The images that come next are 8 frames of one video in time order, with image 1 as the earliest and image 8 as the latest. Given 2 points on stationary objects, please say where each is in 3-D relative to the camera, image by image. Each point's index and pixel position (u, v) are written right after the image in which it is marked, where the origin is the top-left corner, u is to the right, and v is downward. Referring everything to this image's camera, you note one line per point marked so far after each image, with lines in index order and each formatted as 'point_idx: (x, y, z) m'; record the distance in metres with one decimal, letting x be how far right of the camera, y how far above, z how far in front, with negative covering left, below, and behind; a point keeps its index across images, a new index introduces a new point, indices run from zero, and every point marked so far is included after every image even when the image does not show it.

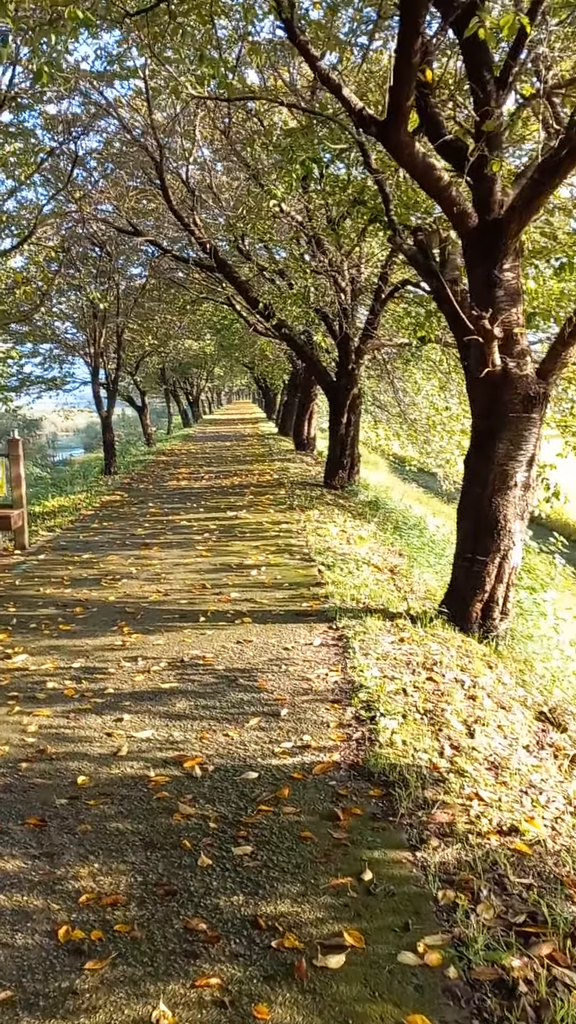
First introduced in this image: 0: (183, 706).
0: (-0.6, -1.1, +4.6) m
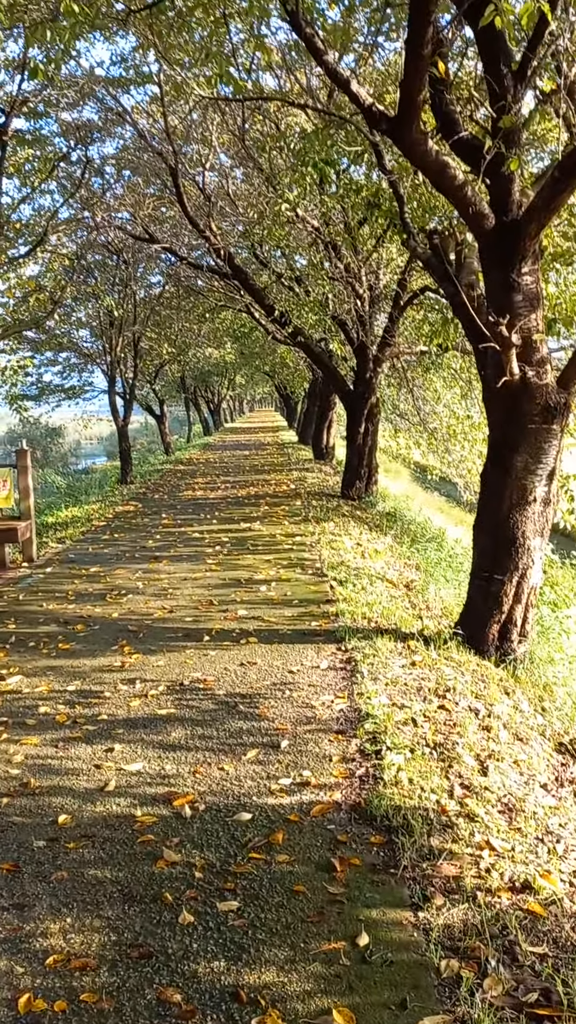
0: (-0.6, -1.2, +4.3) m
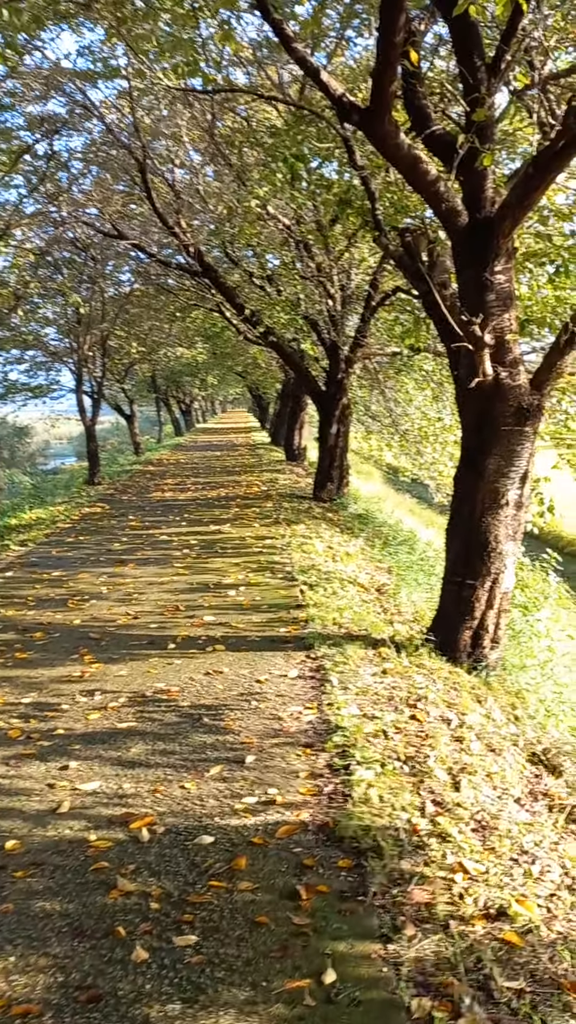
0: (-0.8, -1.2, +4.1) m
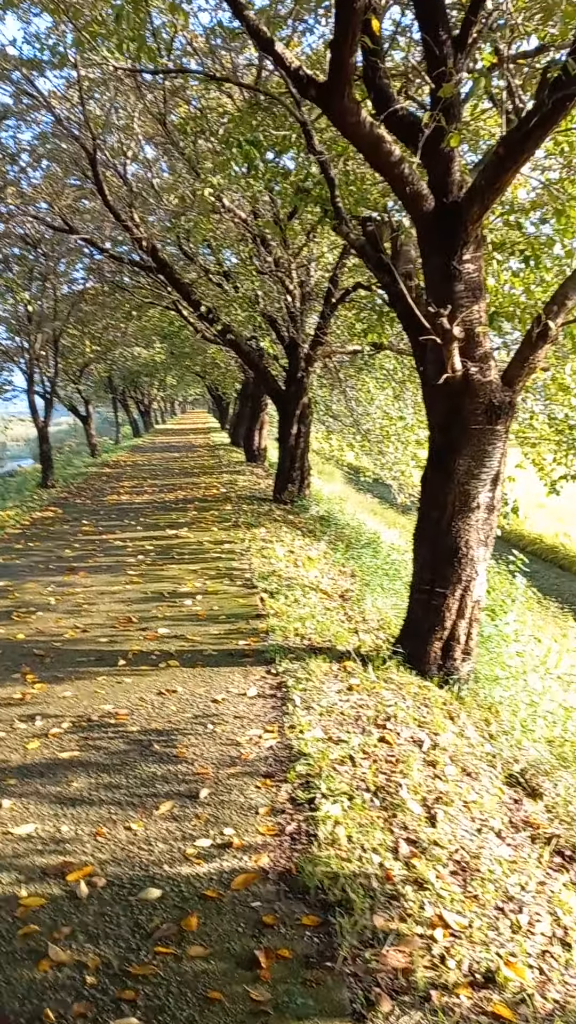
0: (-0.9, -1.3, +3.7) m
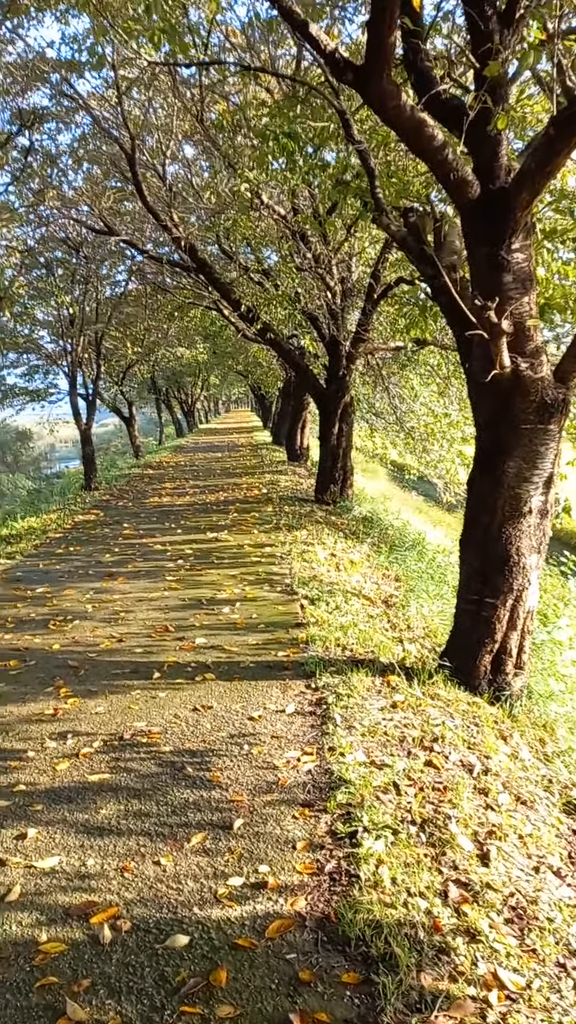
0: (-0.8, -1.3, +3.5) m
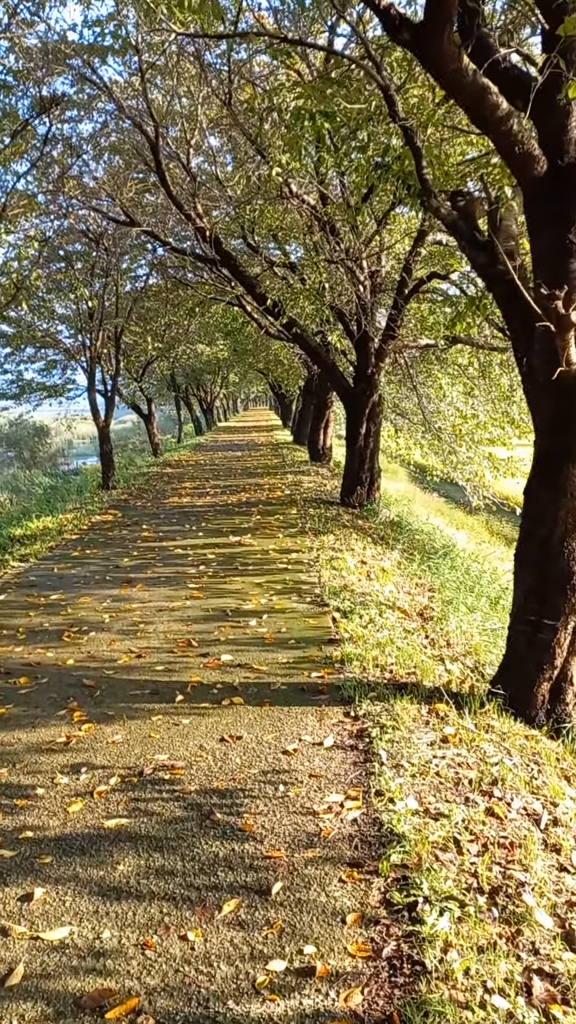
0: (-0.6, -1.4, +3.1) m
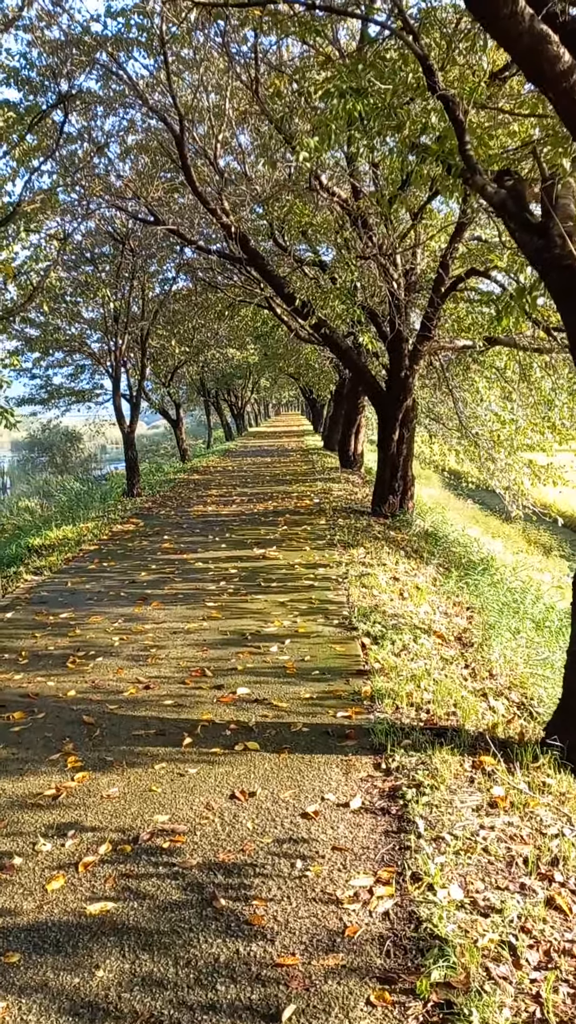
0: (-0.6, -1.4, +2.5) m
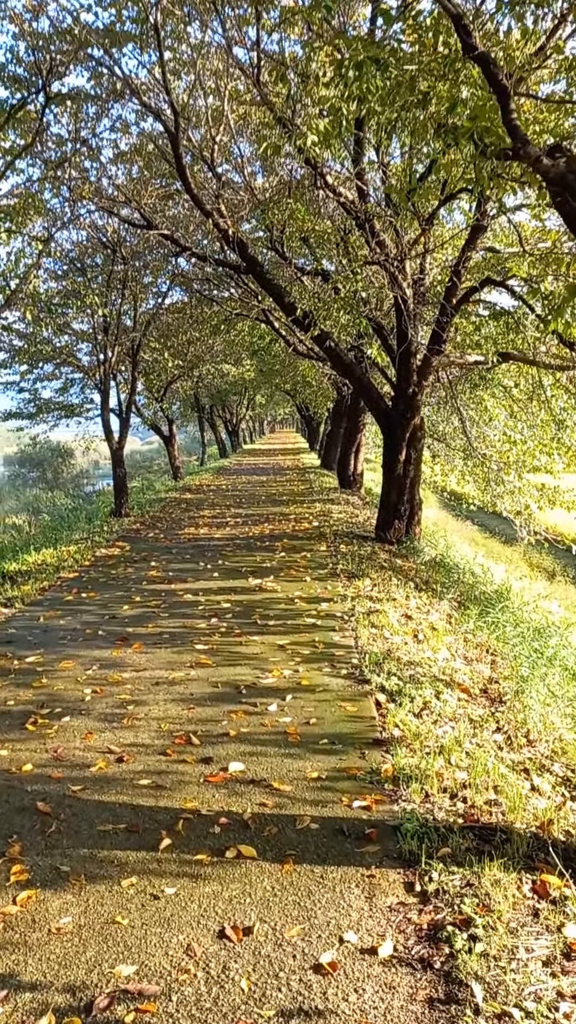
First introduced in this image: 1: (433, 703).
0: (-0.5, -1.6, +1.6) m
1: (+0.9, -1.2, +5.1) m
